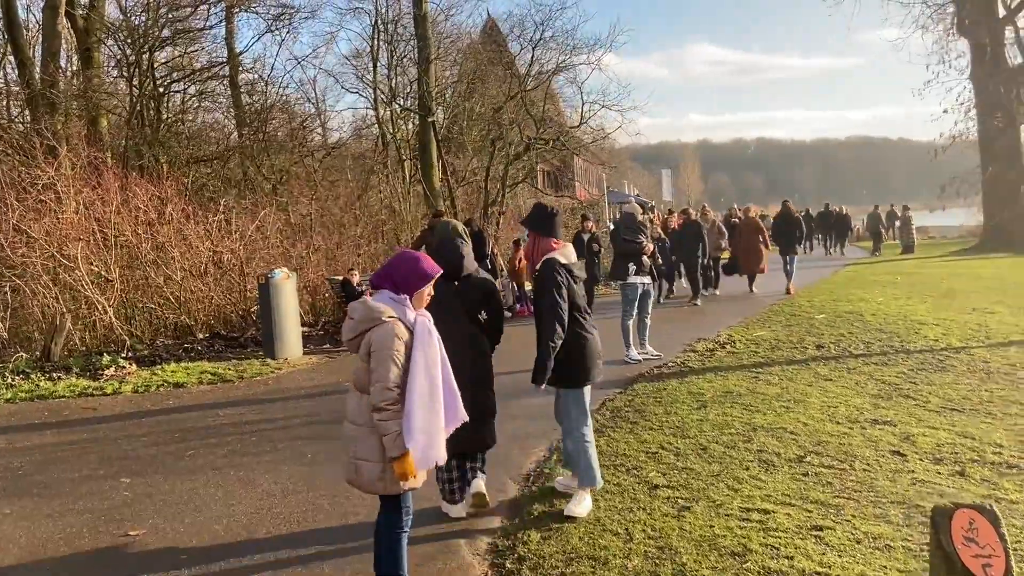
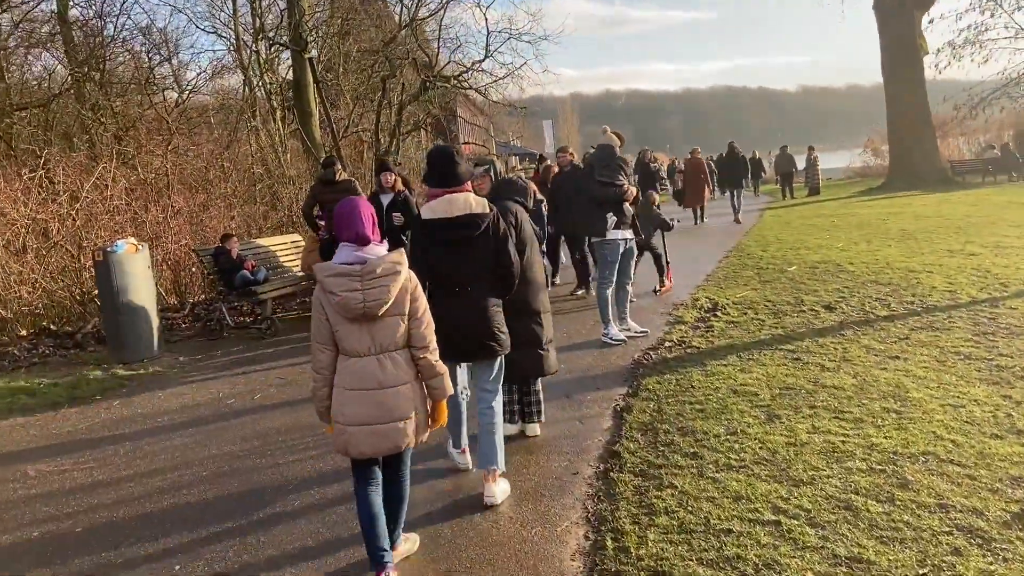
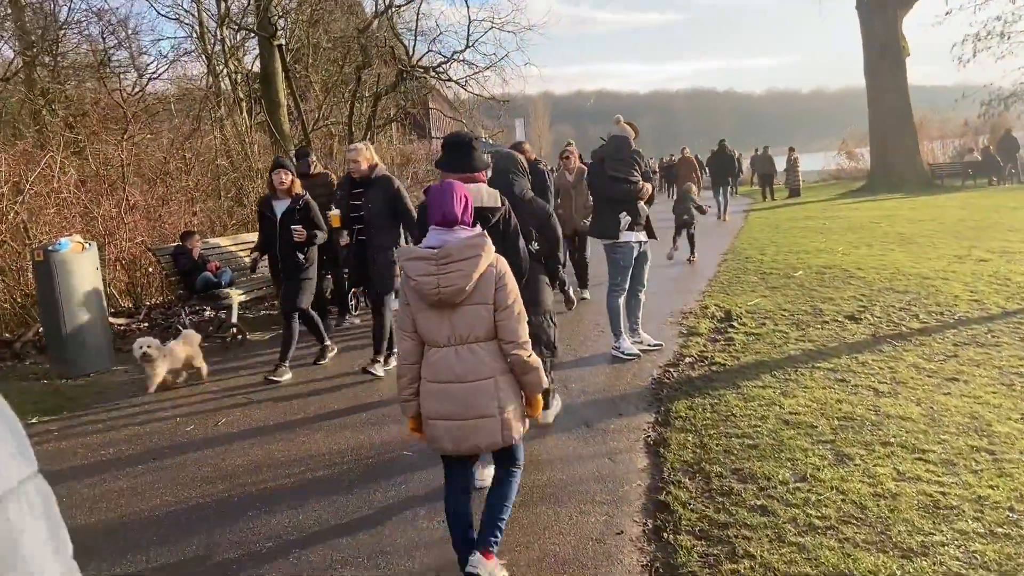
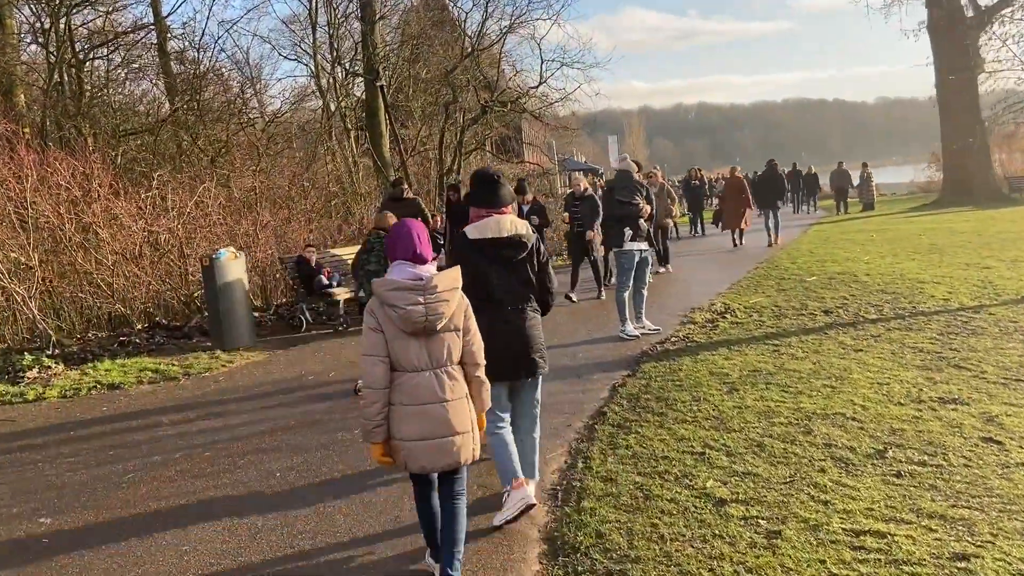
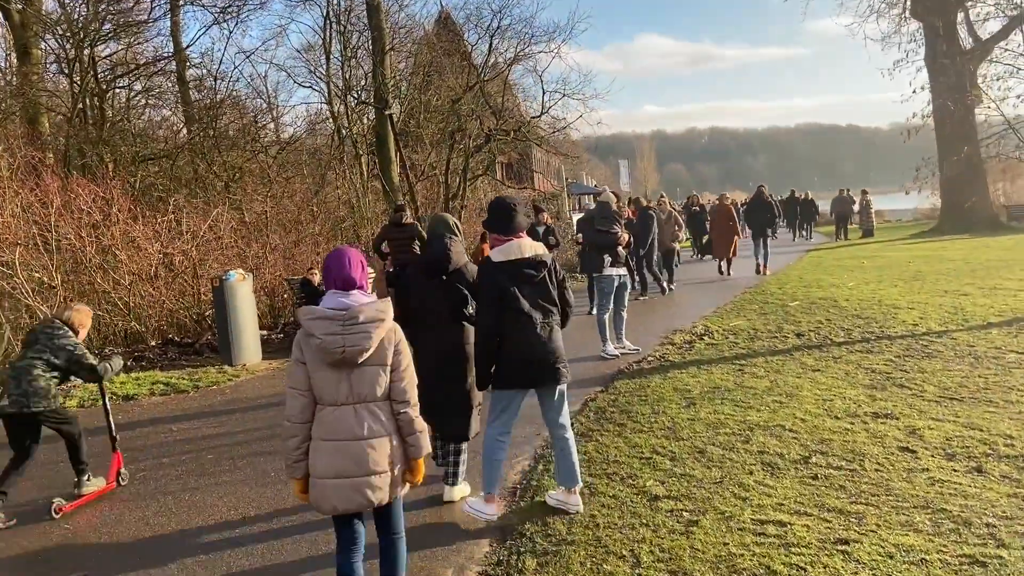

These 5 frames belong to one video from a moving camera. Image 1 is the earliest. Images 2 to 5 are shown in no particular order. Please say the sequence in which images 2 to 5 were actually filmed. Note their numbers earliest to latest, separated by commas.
5, 4, 2, 3
